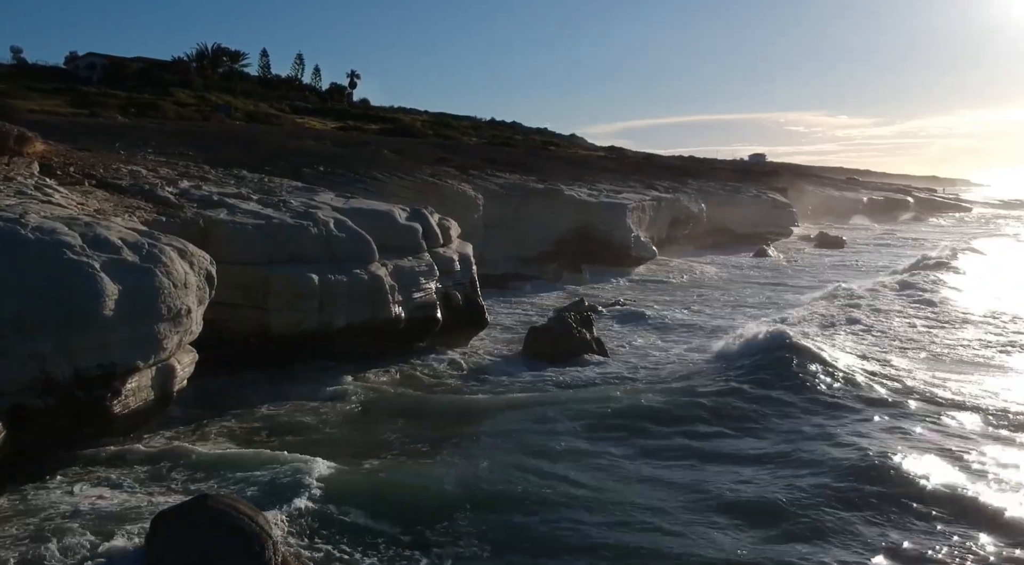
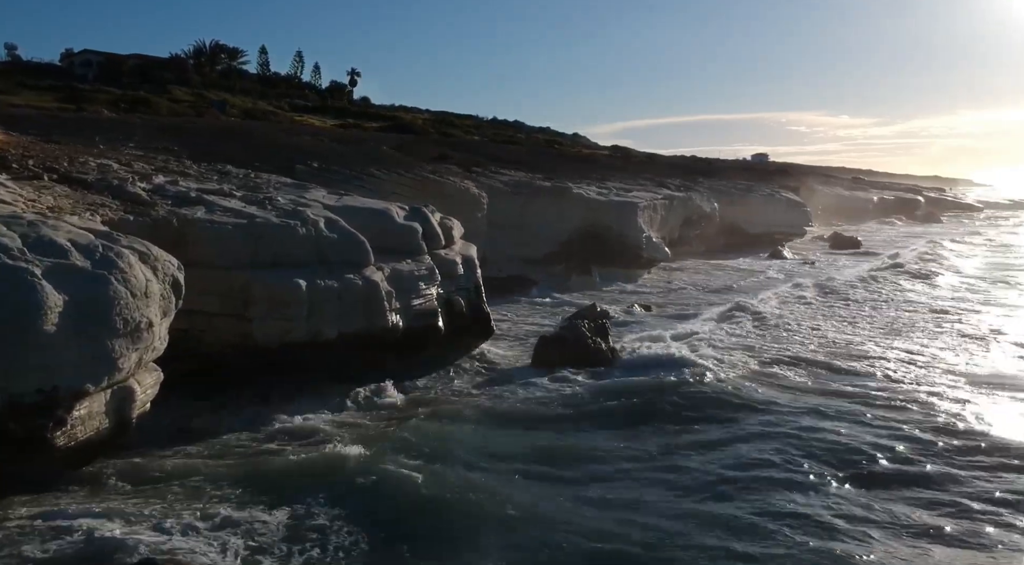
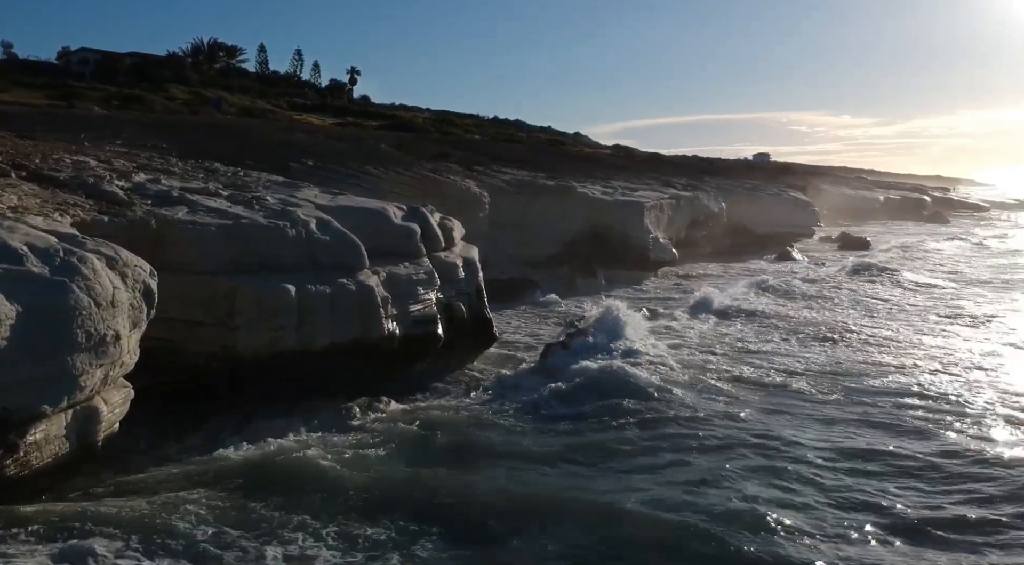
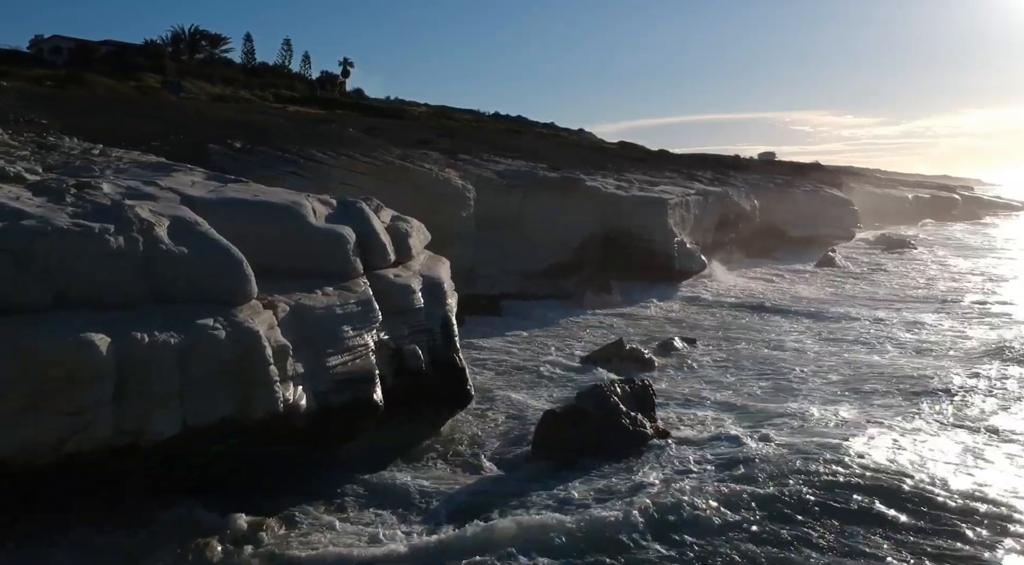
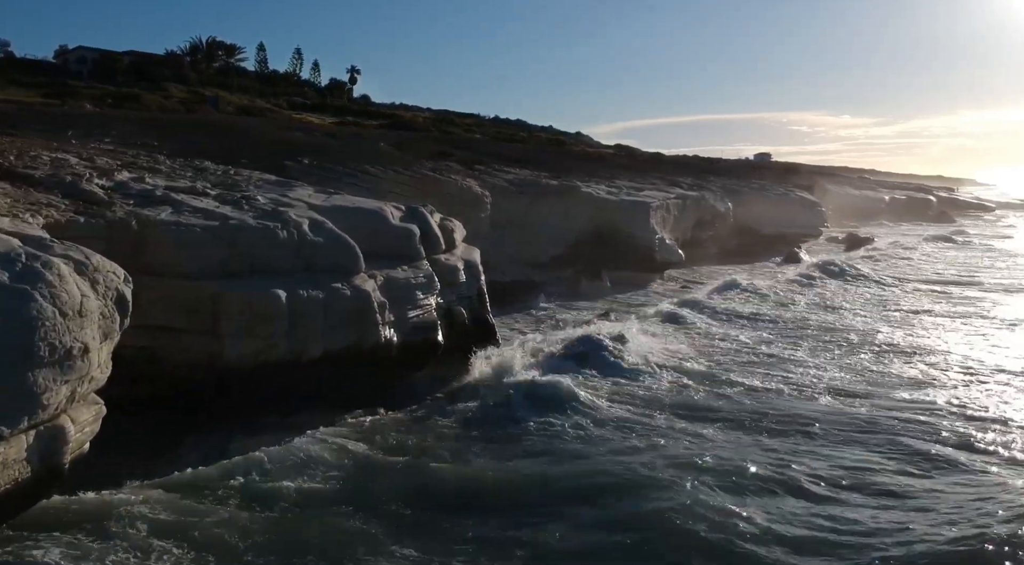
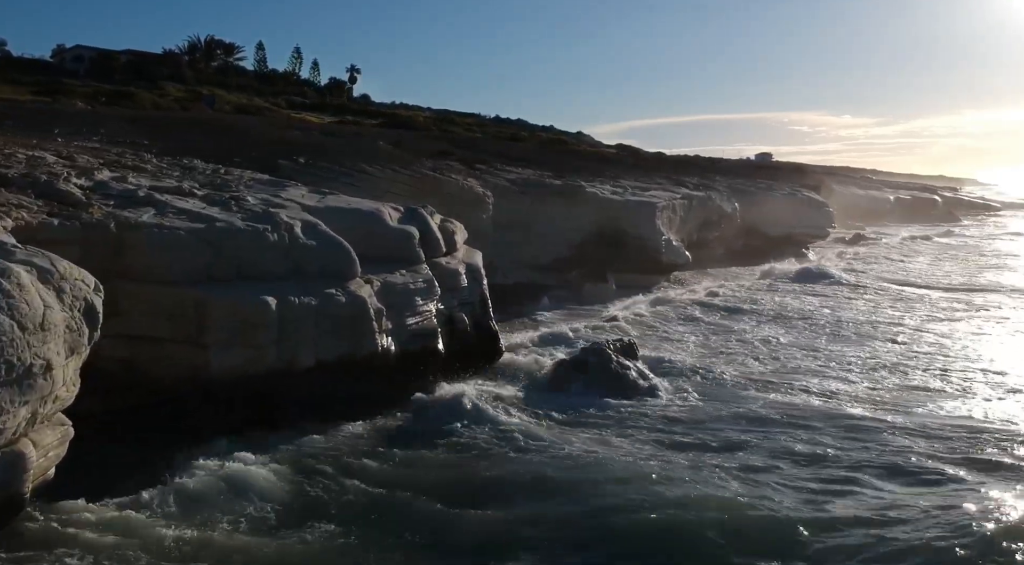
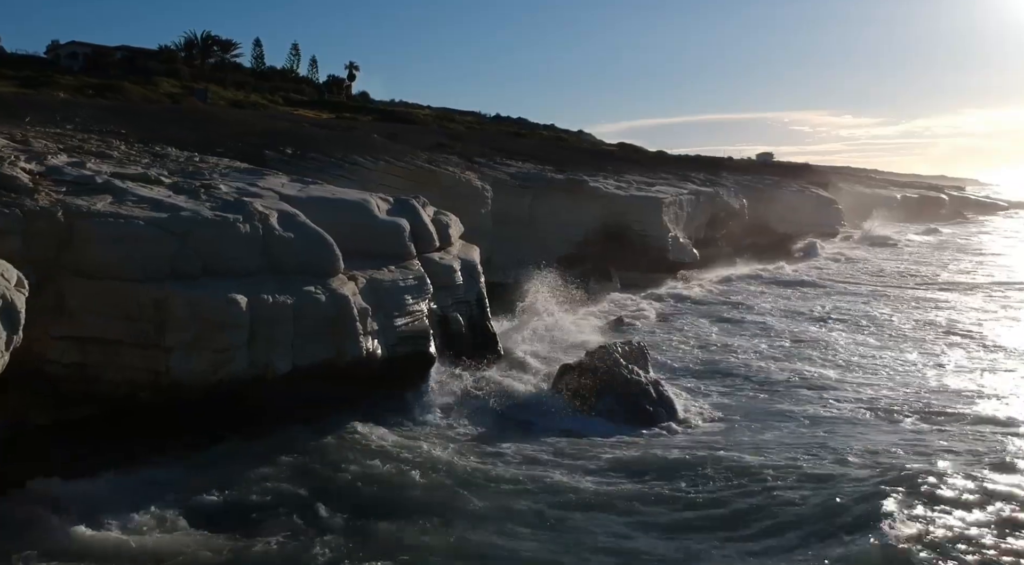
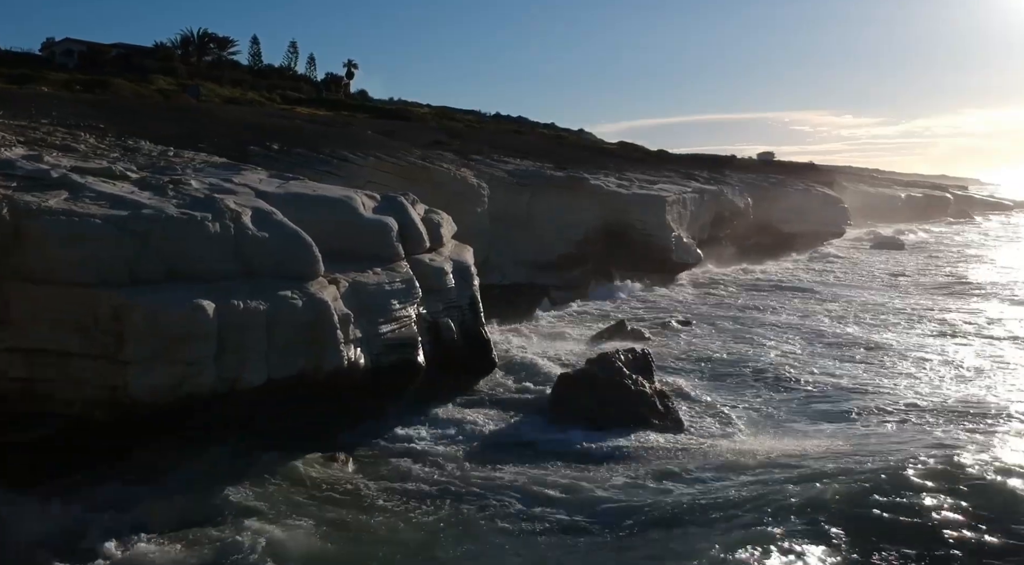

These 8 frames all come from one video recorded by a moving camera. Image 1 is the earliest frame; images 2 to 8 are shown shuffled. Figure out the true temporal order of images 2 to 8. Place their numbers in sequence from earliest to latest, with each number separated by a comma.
2, 3, 5, 6, 7, 8, 4
